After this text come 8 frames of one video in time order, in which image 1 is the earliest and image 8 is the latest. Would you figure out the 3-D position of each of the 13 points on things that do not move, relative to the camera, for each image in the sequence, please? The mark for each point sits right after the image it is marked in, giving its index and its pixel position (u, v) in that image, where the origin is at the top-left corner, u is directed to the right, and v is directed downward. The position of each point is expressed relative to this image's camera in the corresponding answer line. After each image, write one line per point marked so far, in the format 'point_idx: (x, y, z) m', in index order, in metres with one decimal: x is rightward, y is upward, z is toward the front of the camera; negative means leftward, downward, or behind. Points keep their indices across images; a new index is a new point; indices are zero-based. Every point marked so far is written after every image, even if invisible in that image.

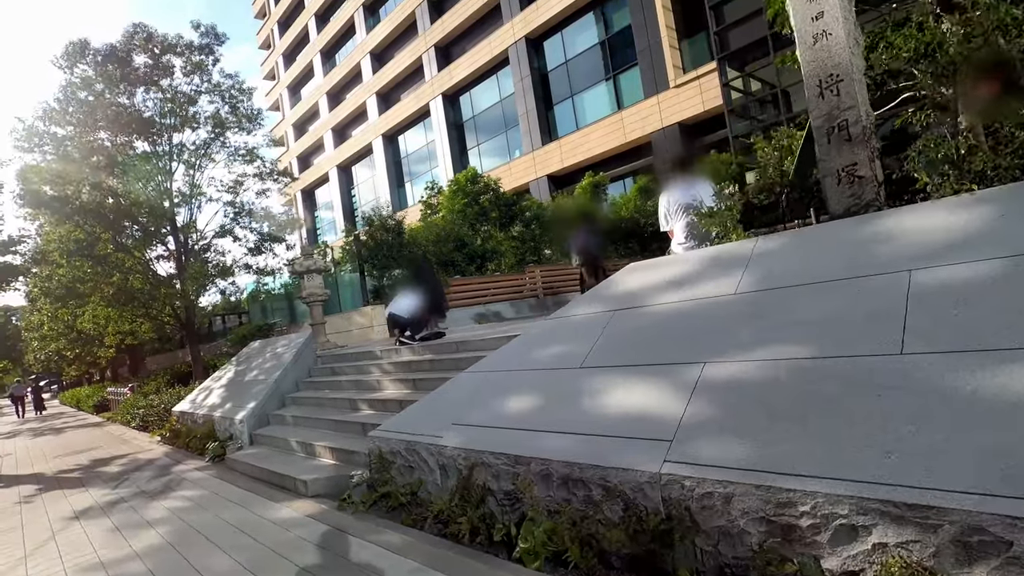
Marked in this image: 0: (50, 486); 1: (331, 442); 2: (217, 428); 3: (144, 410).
0: (-6.9, -2.9, +8.0) m
1: (-2.0, -1.7, +5.8) m
2: (-4.7, -2.2, +8.5) m
3: (-8.5, -2.8, +12.4) m
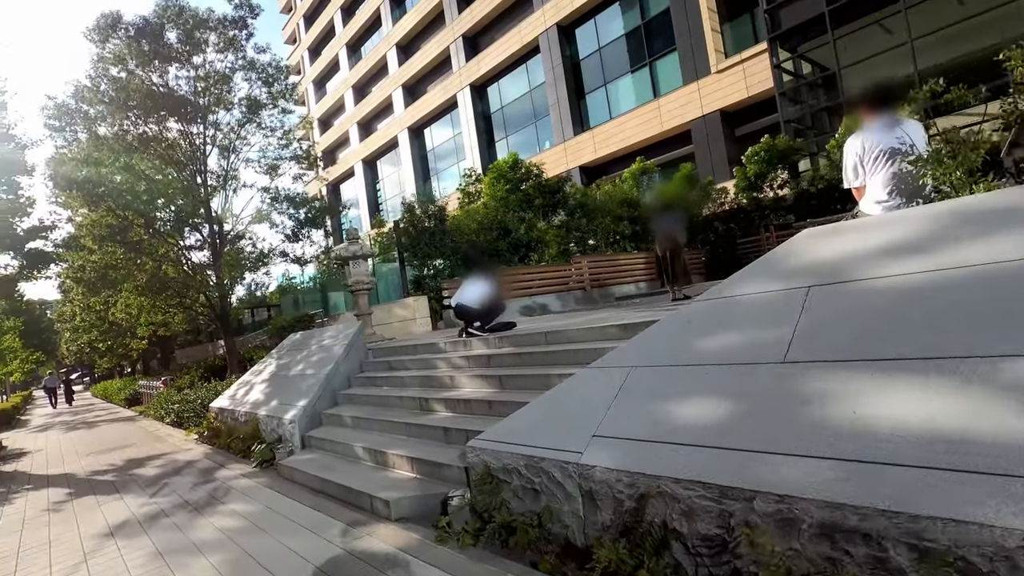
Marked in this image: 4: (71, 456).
0: (-5.7, -2.7, +7.2) m
1: (-0.9, -1.5, +4.8) m
2: (-3.5, -2.0, +7.6) m
3: (-7.3, -2.6, +11.7) m
4: (-8.4, -3.2, +10.2) m
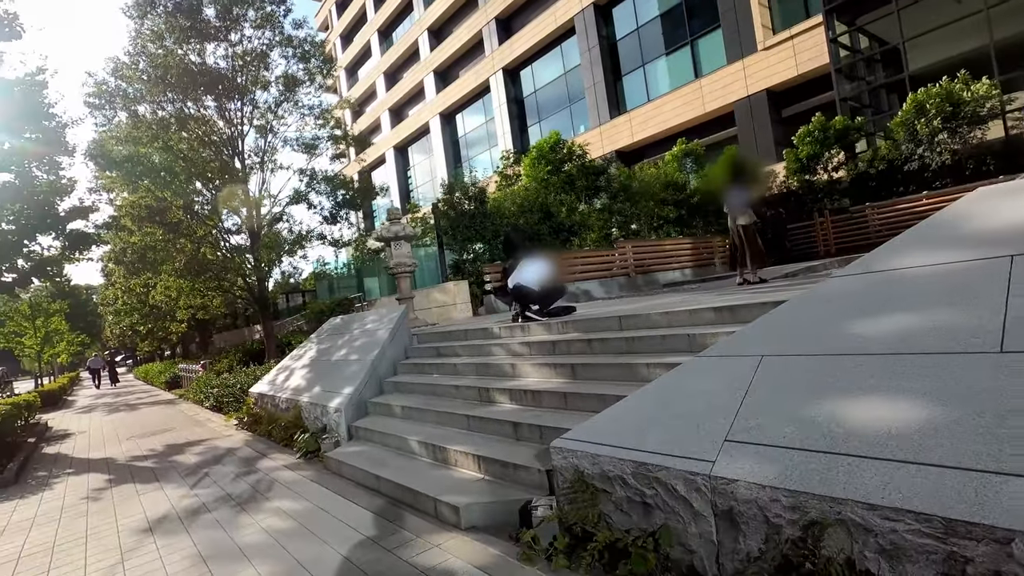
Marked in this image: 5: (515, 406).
0: (-5.0, -2.4, +6.9) m
1: (-0.3, -1.3, +4.3) m
2: (-2.8, -1.7, +7.2) m
3: (-6.3, -2.2, +11.5) m
4: (-7.5, -2.8, +10.0) m
5: (0.0, -1.1, +4.9) m
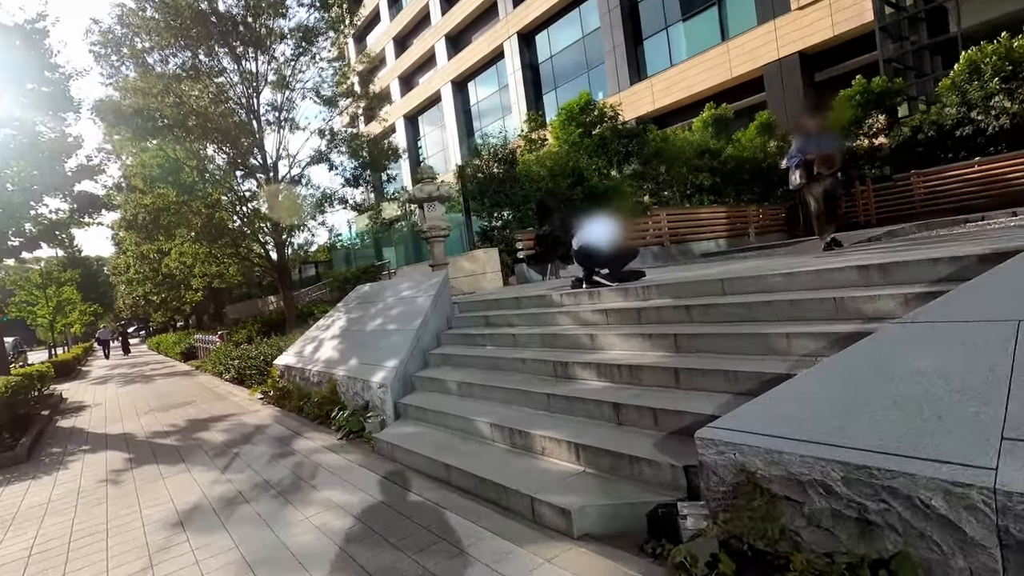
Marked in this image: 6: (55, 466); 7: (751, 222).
0: (-4.3, -2.0, +6.3) m
1: (+0.4, -1.0, +3.5) m
2: (-2.1, -1.3, +6.5) m
3: (-5.5, -1.5, +10.8) m
4: (-6.7, -2.2, +9.5) m
5: (+0.7, -0.7, +4.1) m
6: (-5.5, -2.1, +6.4) m
7: (+8.6, +2.3, +19.2) m
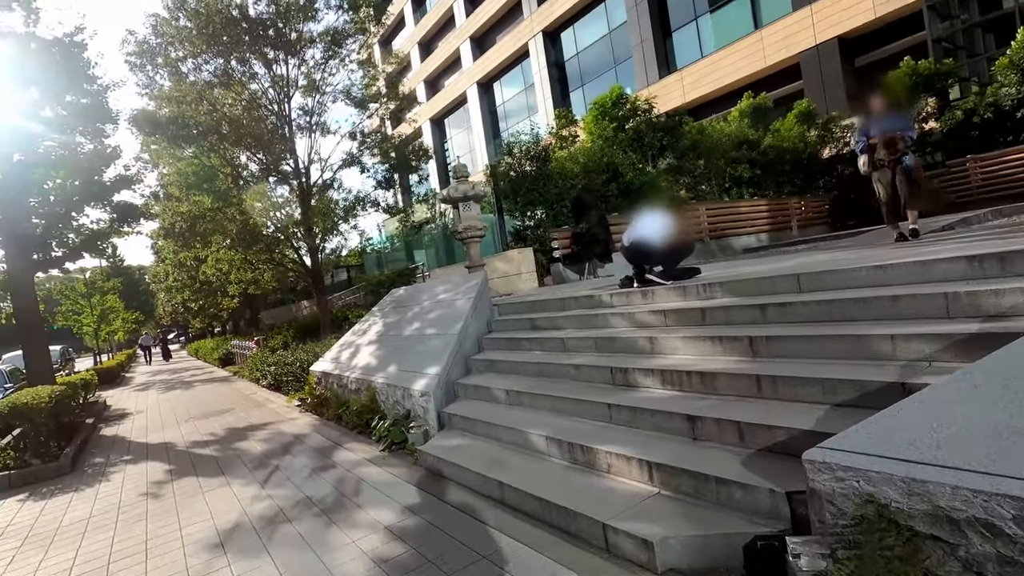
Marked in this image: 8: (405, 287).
0: (-3.8, -2.0, +6.1) m
1: (+0.7, -1.0, +3.2) m
2: (-1.5, -1.3, +6.3) m
3: (-4.7, -1.6, +10.8) m
4: (-6.0, -2.3, +9.5) m
5: (+1.1, -0.7, +3.8) m
6: (-4.9, -2.3, +6.4) m
7: (+9.7, +2.5, +18.4) m
8: (-1.9, 0.0, +9.7) m
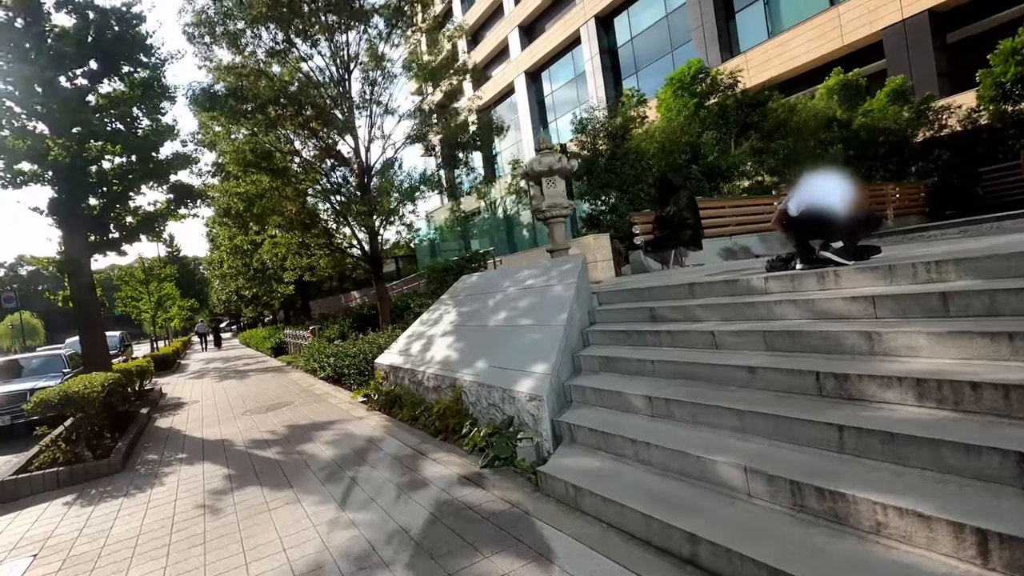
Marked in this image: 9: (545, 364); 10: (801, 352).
0: (-2.7, -1.8, +5.3) m
1: (+1.6, -0.8, +2.0) m
2: (-0.4, -1.1, +5.3) m
3: (-3.3, -1.3, +10.0) m
4: (-4.7, -2.1, +8.8) m
5: (+2.0, -0.6, +2.6) m
6: (-3.8, -2.0, +5.6) m
7: (+11.7, +2.6, +16.5) m
8: (-0.6, +0.2, +8.7) m
9: (+0.3, -0.7, +4.6) m
10: (+1.9, -0.4, +3.5) m
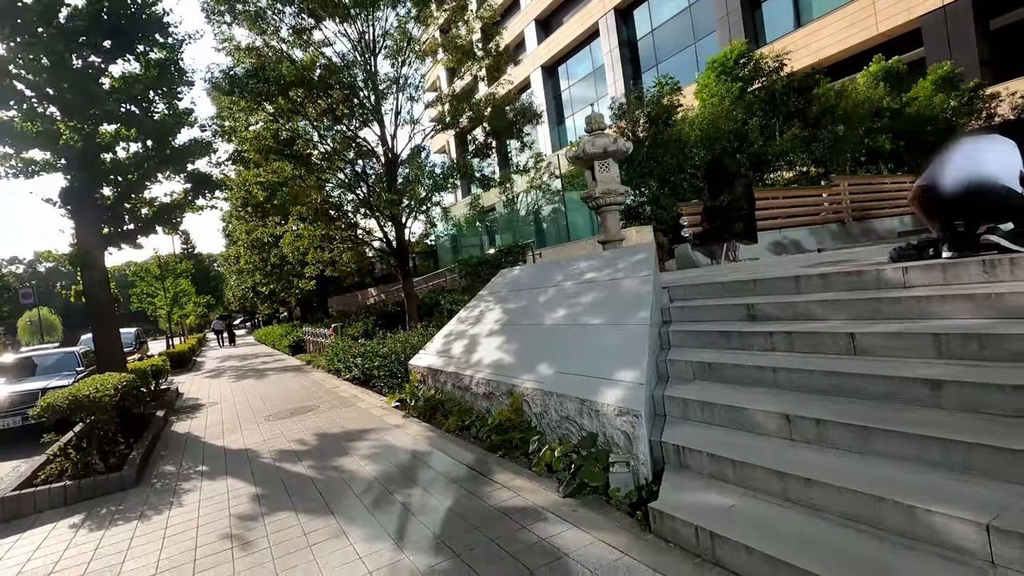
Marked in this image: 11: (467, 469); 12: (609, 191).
0: (-2.1, -1.8, +4.6) m
1: (+2.2, -0.8, +1.3) m
2: (+0.2, -1.0, +4.6) m
3: (-2.6, -1.2, +9.3) m
4: (-4.0, -2.0, +8.2) m
5: (+2.6, -0.6, +1.8) m
6: (-3.2, -1.9, +5.0) m
7: (+12.5, +2.7, +15.5) m
8: (+0.1, +0.3, +8.0) m
9: (+0.9, -0.6, +3.9) m
10: (+2.5, -0.4, +2.7) m
11: (-0.4, -1.5, +4.4) m
12: (+1.3, +1.3, +7.3) m
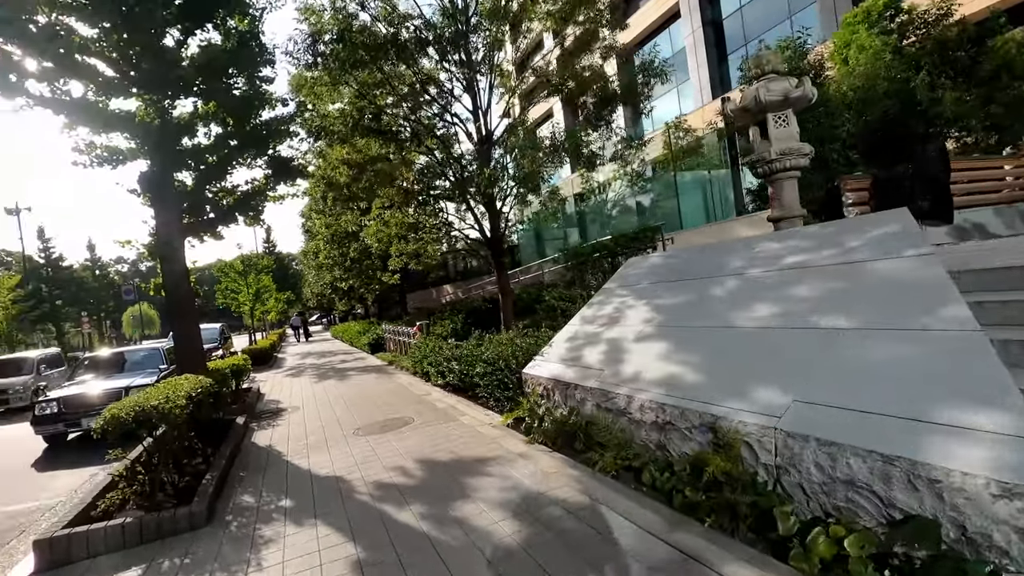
0: (-0.8, -1.7, +3.3) m
1: (+3.0, -0.7, -0.5) m
2: (+1.4, -1.0, +3.0) m
3: (-0.8, -1.1, +8.1) m
4: (-2.3, -1.9, +7.1) m
5: (+3.5, -0.5, 0.0) m
6: (-1.9, -1.9, +3.8) m
7: (+14.9, +2.8, +12.4) m
8: (+1.8, +0.4, +6.4) m
9: (+2.0, -0.5, +2.3) m
10: (+3.4, -0.3, +0.9) m
11: (+0.8, -1.4, +2.9) m
12: (+2.8, +1.4, +5.5) m
